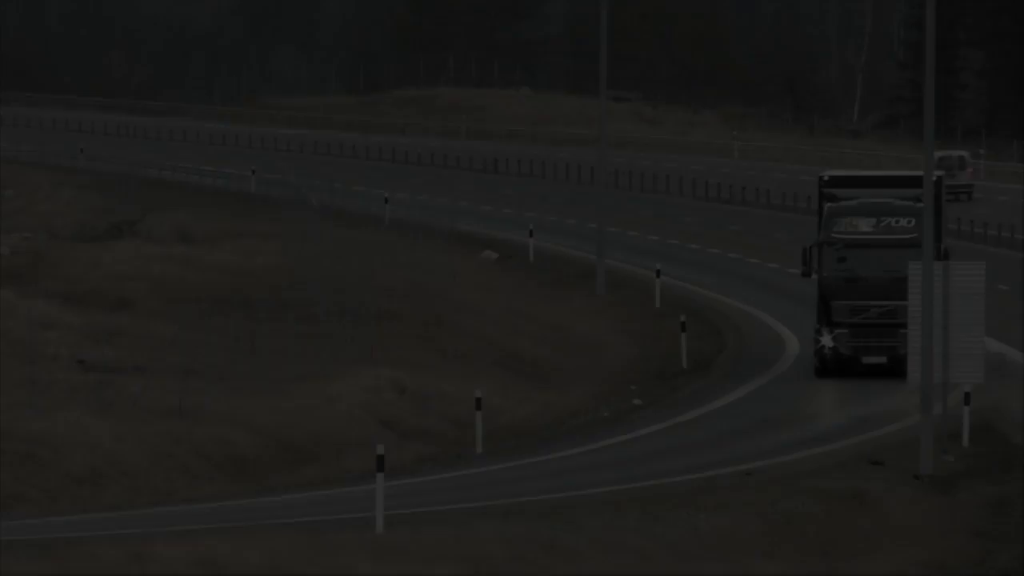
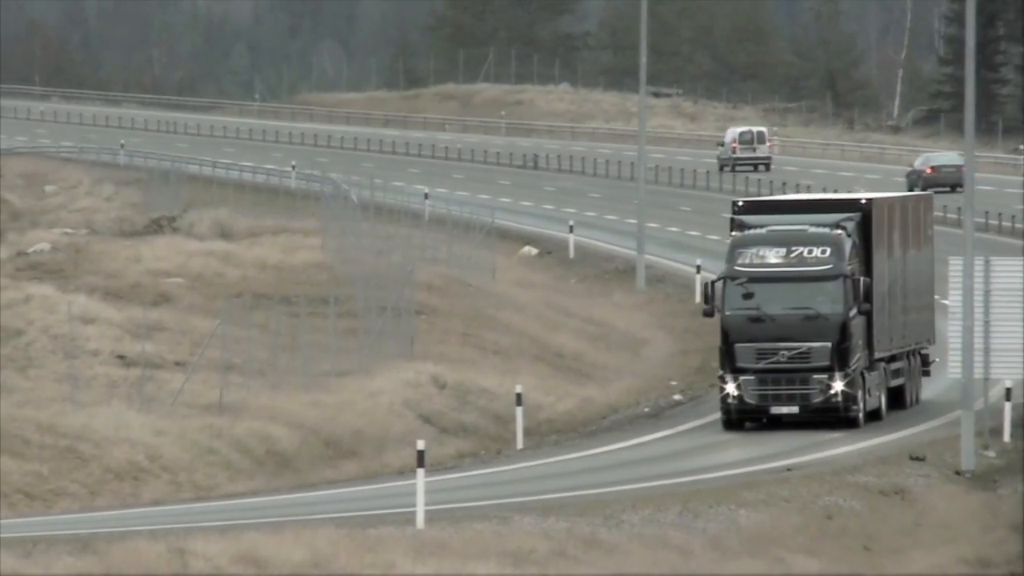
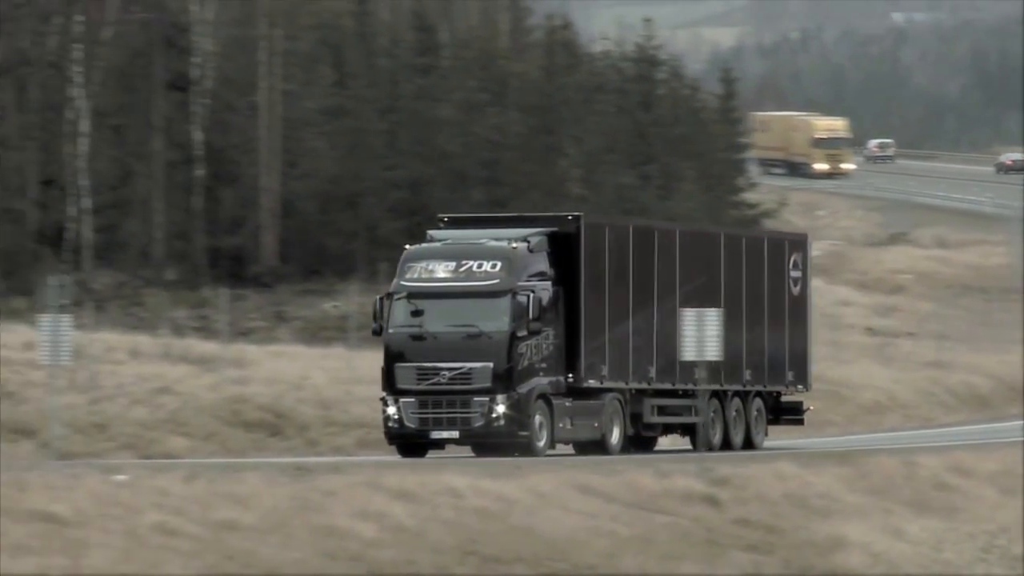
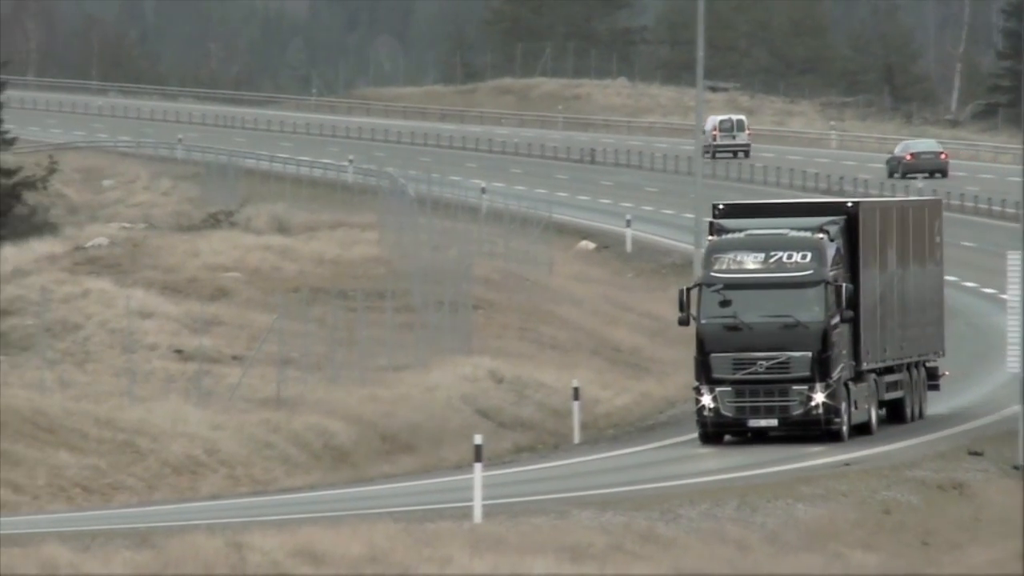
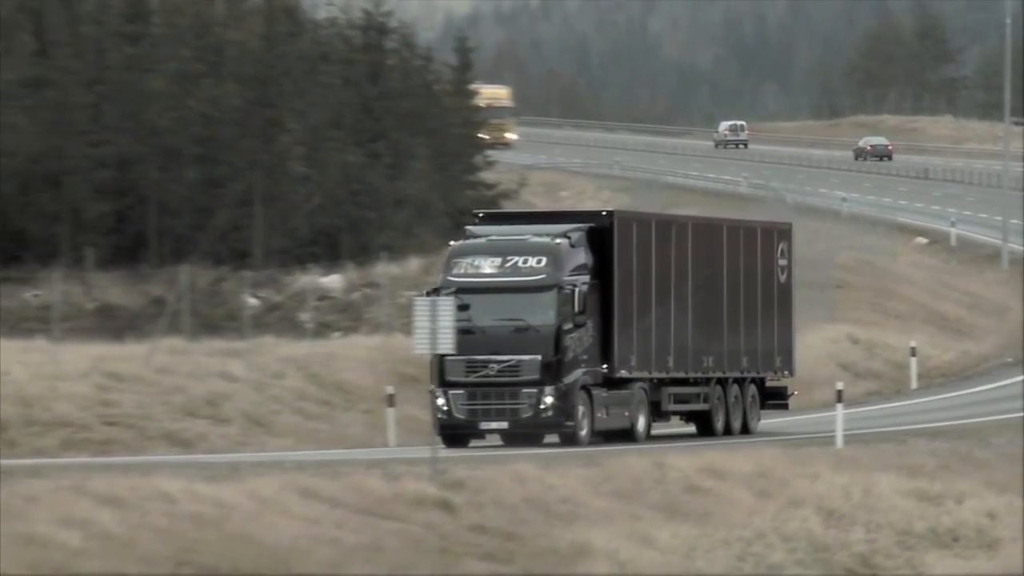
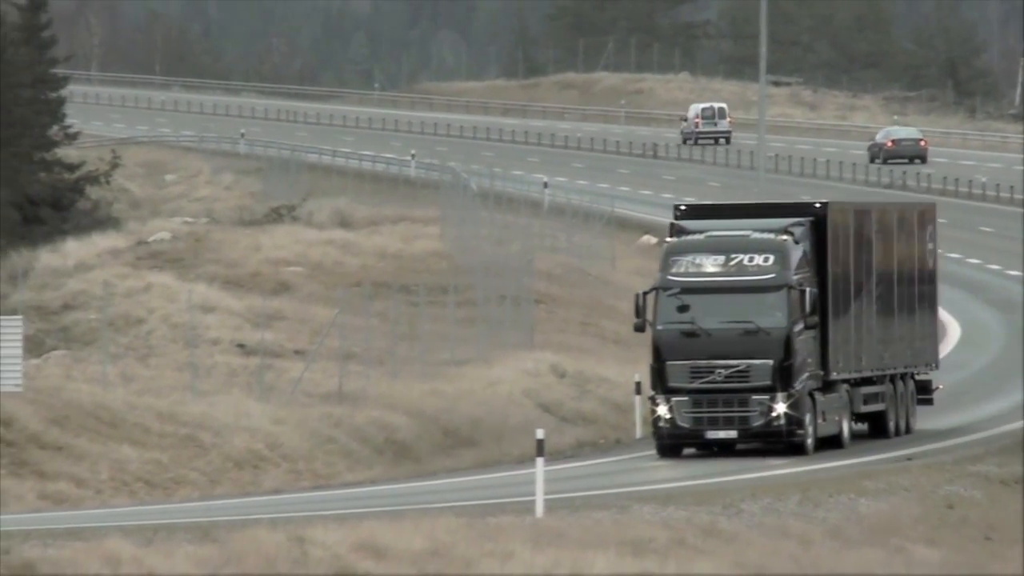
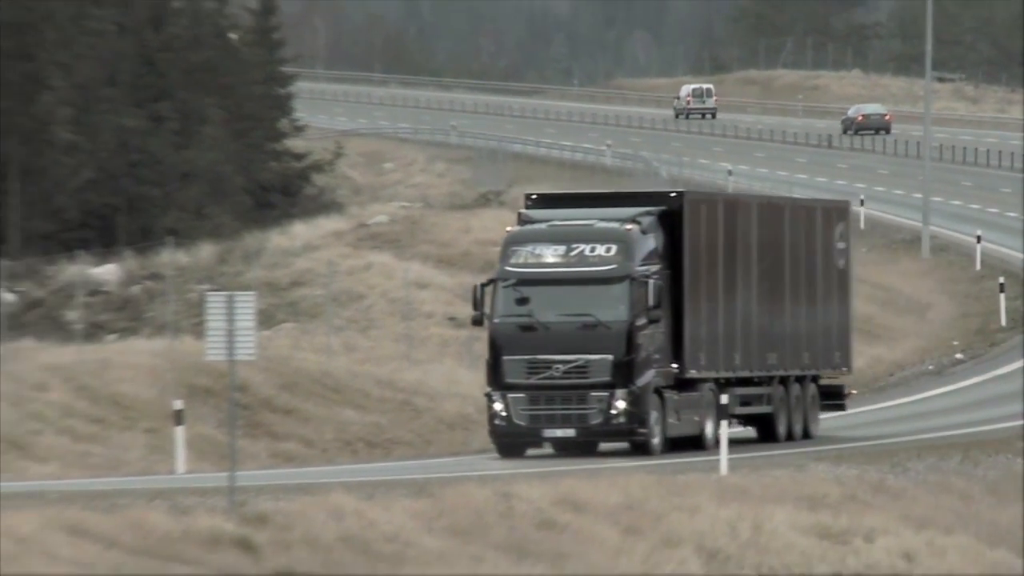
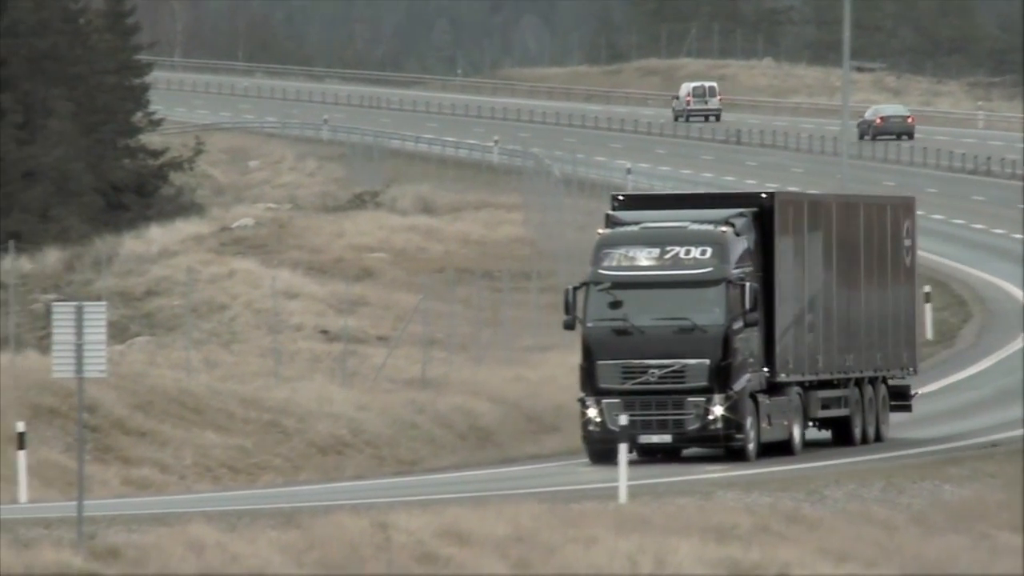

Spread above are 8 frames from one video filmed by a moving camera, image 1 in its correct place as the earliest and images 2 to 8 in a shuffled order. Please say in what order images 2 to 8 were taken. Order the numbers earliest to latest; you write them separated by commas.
2, 4, 6, 8, 7, 5, 3
